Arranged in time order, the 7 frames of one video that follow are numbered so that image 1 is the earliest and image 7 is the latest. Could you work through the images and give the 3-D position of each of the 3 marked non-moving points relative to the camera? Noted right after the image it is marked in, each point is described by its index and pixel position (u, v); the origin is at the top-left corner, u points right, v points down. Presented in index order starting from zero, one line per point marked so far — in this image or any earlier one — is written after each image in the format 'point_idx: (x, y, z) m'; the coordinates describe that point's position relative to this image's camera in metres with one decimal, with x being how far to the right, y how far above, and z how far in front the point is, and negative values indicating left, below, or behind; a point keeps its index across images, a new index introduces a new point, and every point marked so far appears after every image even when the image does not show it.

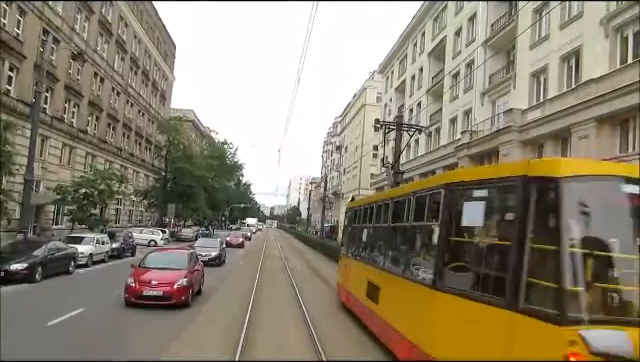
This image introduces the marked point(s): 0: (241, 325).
0: (-1.4, -2.6, +9.3) m
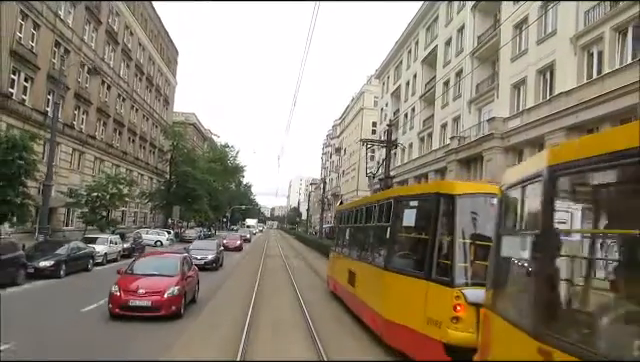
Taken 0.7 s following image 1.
0: (-1.5, -2.8, +10.9) m
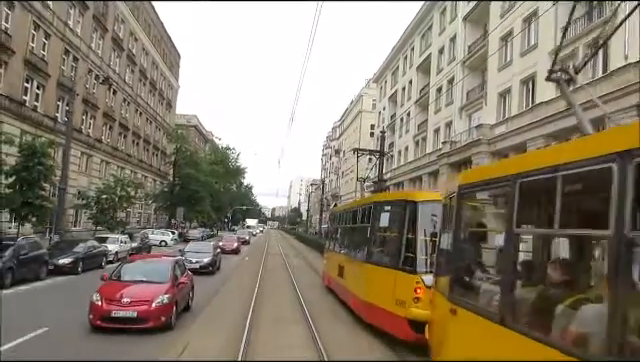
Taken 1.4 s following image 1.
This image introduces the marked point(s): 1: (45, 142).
0: (-1.6, -2.9, +12.3) m
1: (-9.4, +1.3, +18.9) m
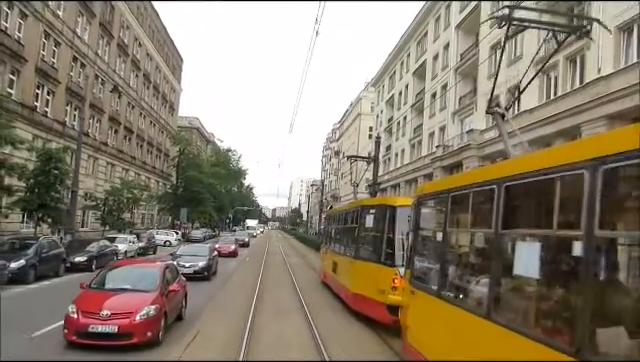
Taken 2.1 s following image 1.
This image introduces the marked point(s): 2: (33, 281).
0: (-1.7, -3.0, +13.5) m
1: (-9.5, +1.2, +20.2) m
2: (-7.6, -2.7, +14.7) m
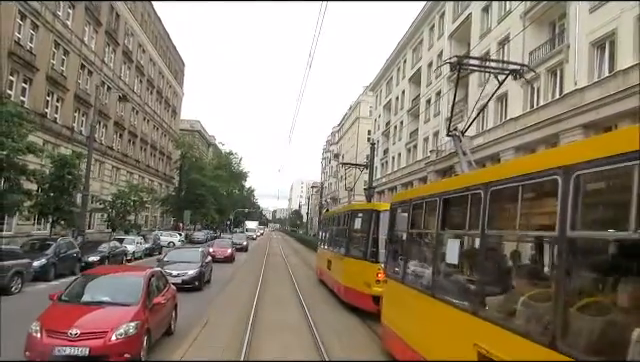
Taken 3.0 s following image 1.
0: (-1.8, -3.1, +14.8) m
1: (-9.6, +1.0, +21.4) m
2: (-7.7, -2.8, +16.0) m
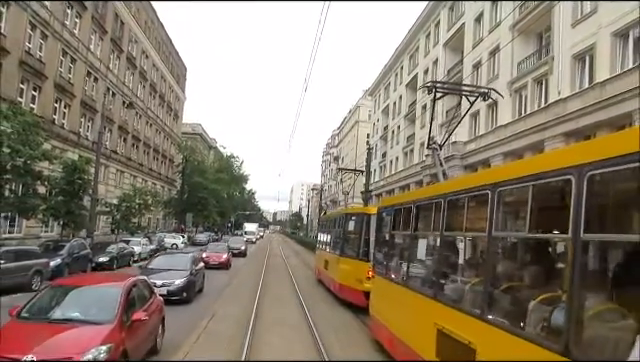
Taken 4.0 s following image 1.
0: (-1.9, -3.3, +15.8) m
1: (-9.7, +0.9, +22.5) m
2: (-7.8, -3.0, +17.0) m
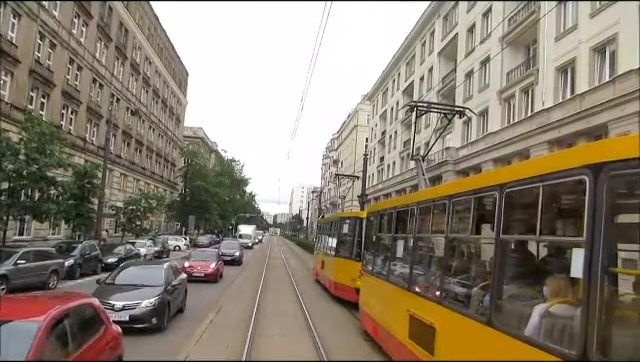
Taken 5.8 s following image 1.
0: (-2.0, -3.4, +16.8) m
1: (-9.7, +0.7, +23.5) m
2: (-7.9, -3.1, +18.0) m
